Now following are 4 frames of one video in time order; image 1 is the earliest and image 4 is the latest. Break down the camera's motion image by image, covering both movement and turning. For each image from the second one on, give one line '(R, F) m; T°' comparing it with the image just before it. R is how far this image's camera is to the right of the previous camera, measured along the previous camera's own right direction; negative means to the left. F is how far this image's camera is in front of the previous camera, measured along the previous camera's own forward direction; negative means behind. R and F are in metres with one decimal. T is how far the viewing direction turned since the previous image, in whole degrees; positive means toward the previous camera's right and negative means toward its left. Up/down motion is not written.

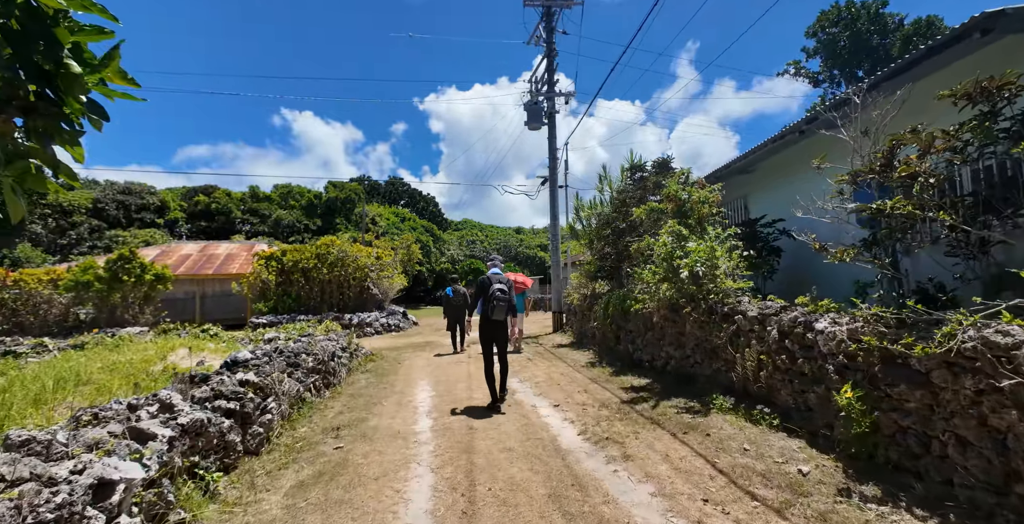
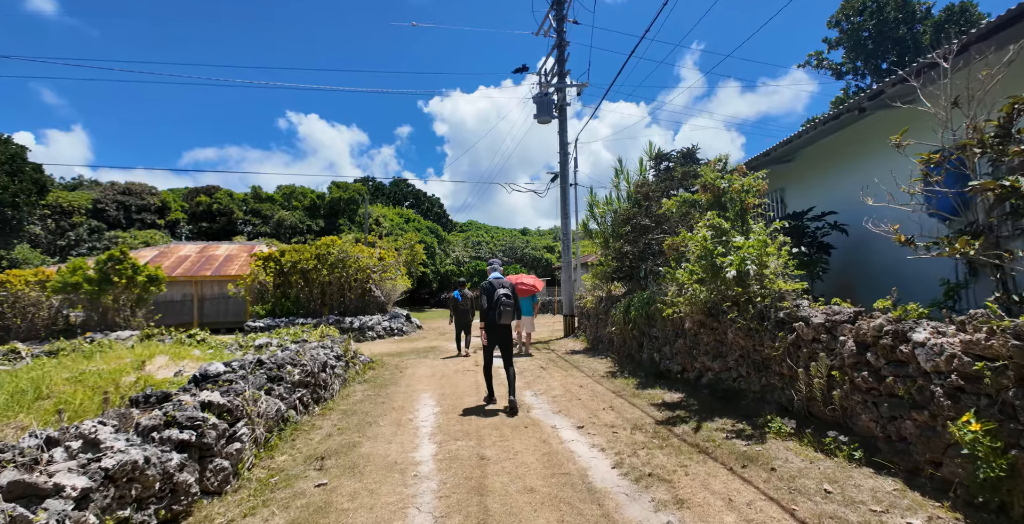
(-0.1, +0.9) m; -1°
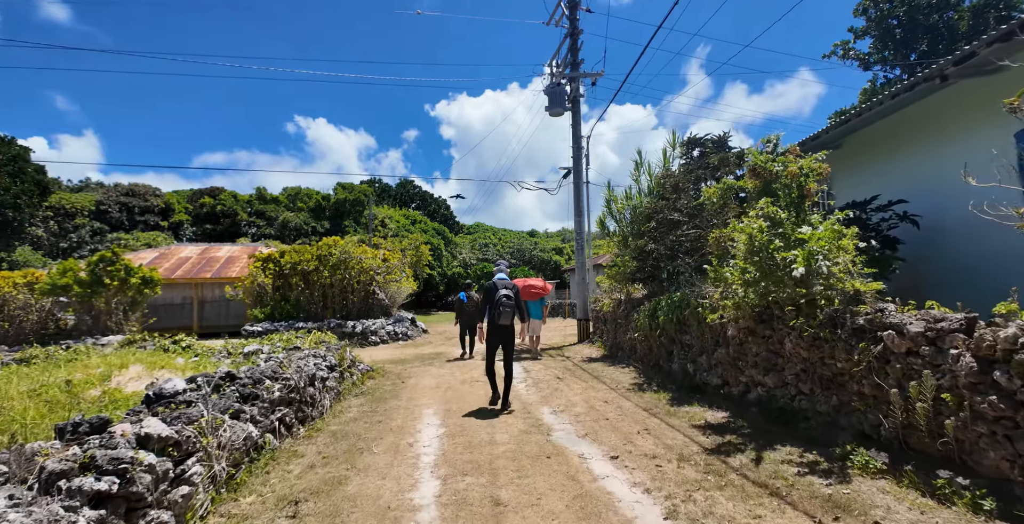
(-0.1, +0.9) m; -1°
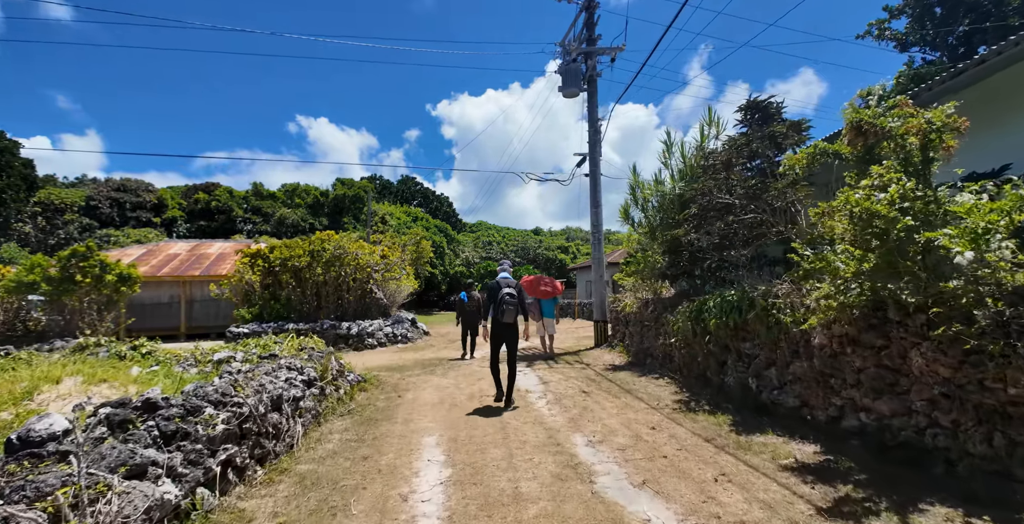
(-0.2, +1.3) m; 0°
